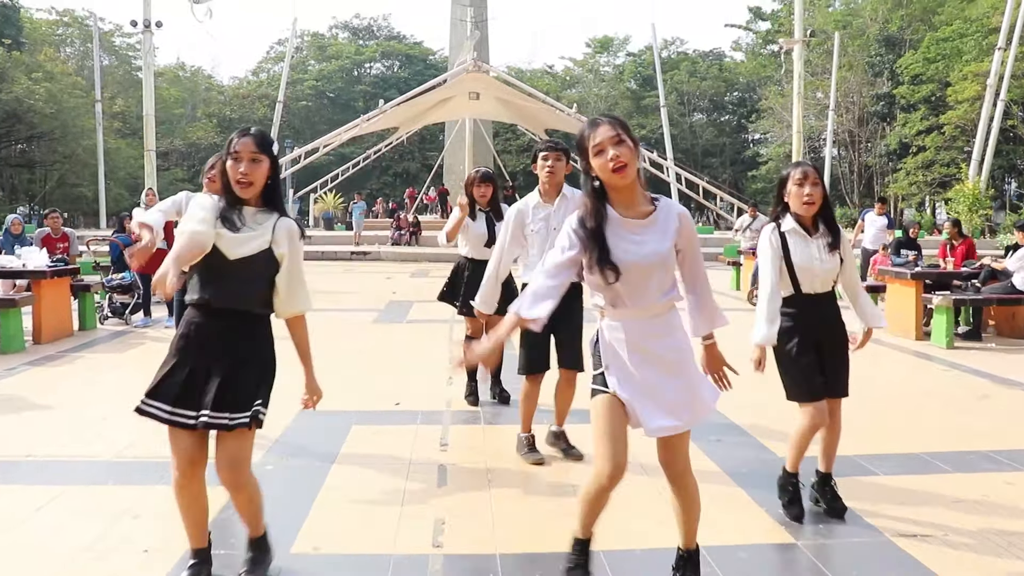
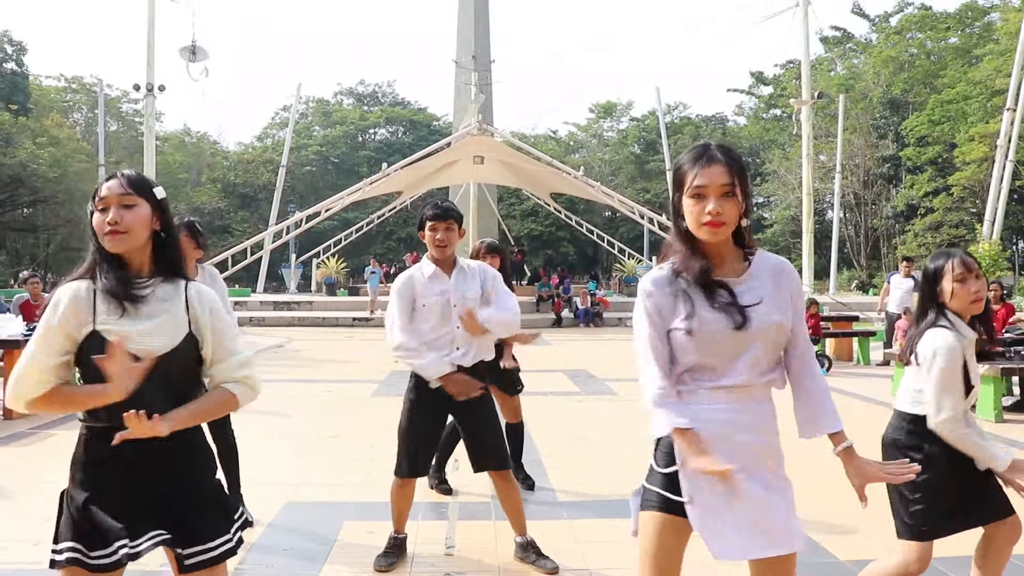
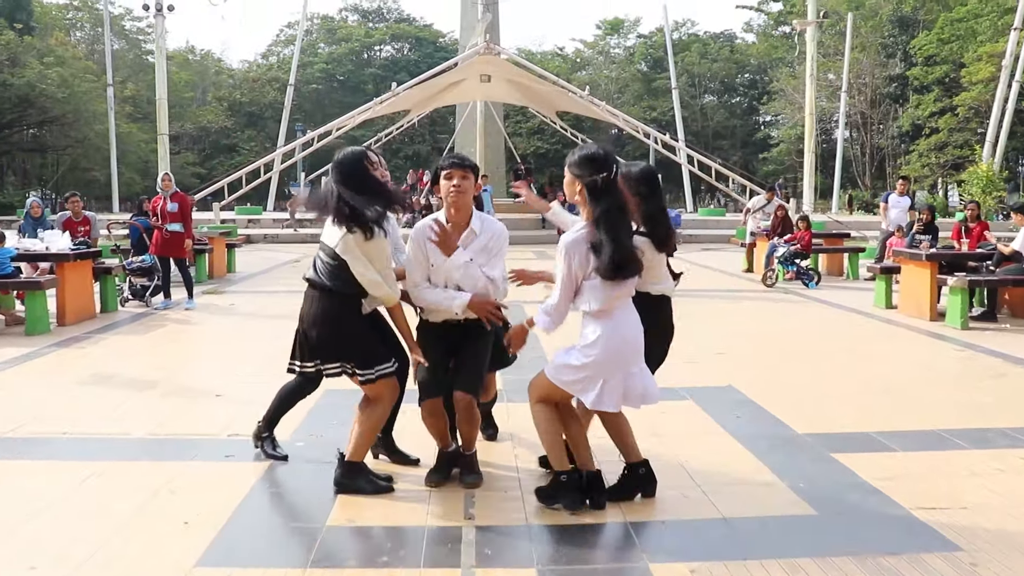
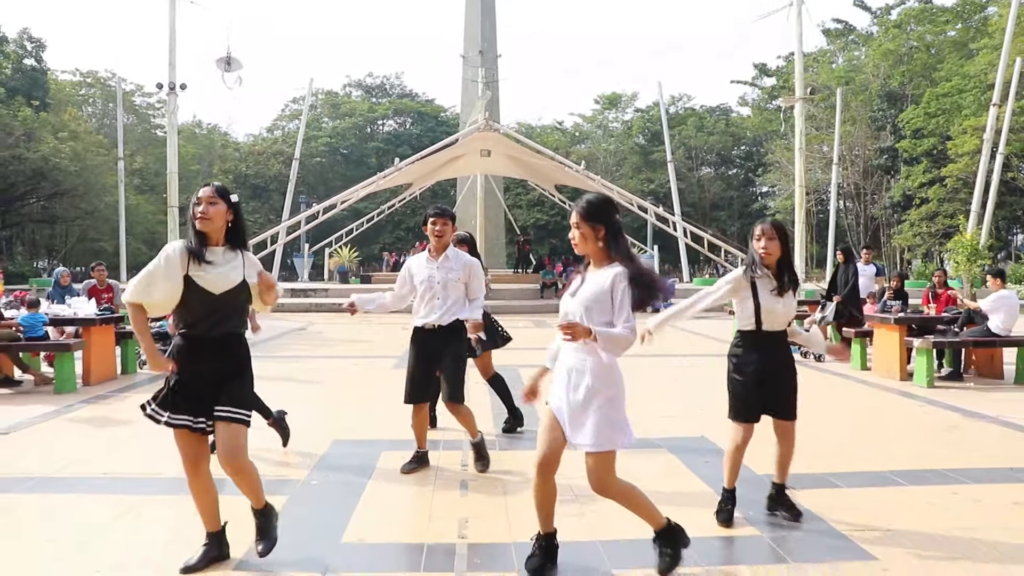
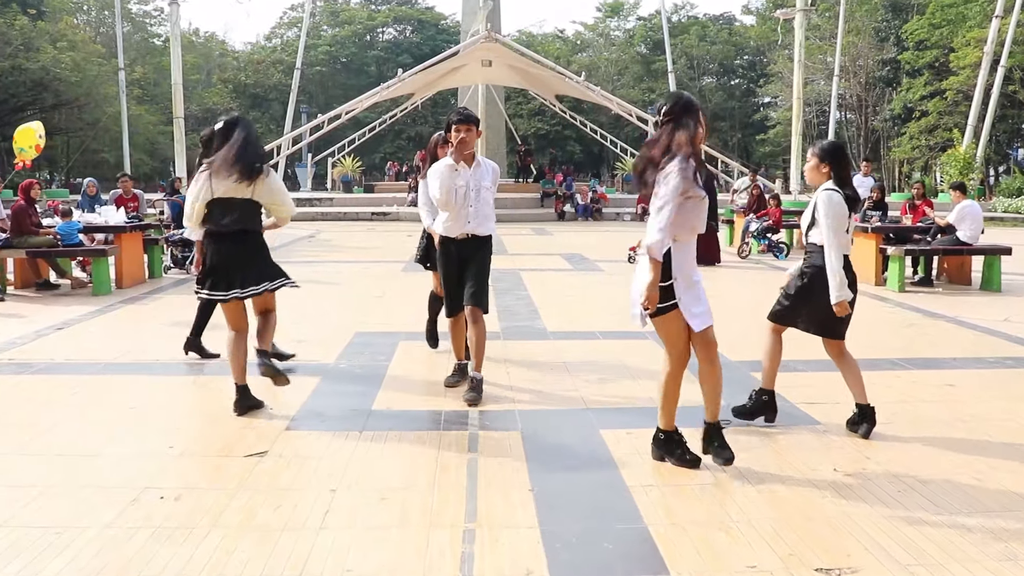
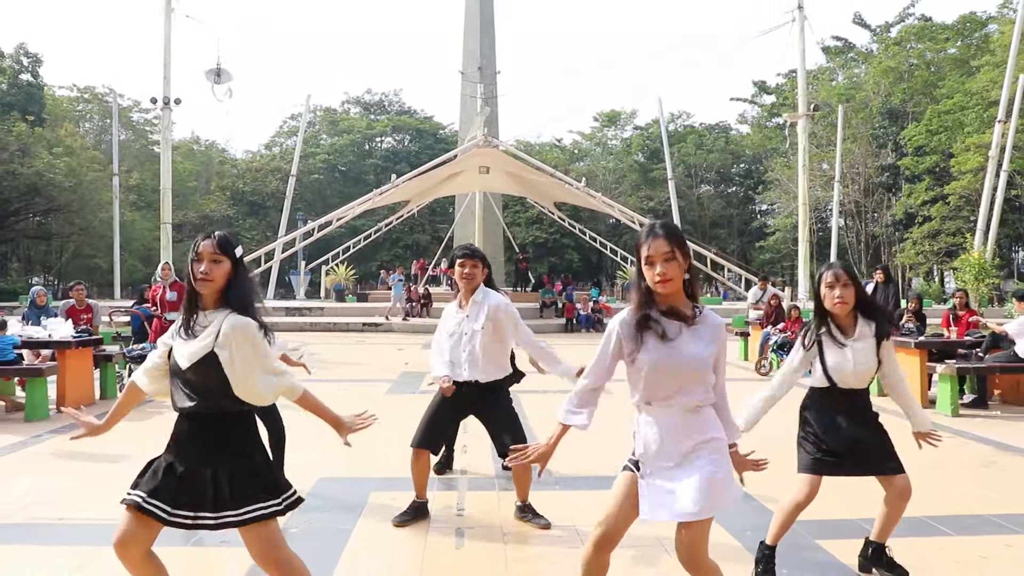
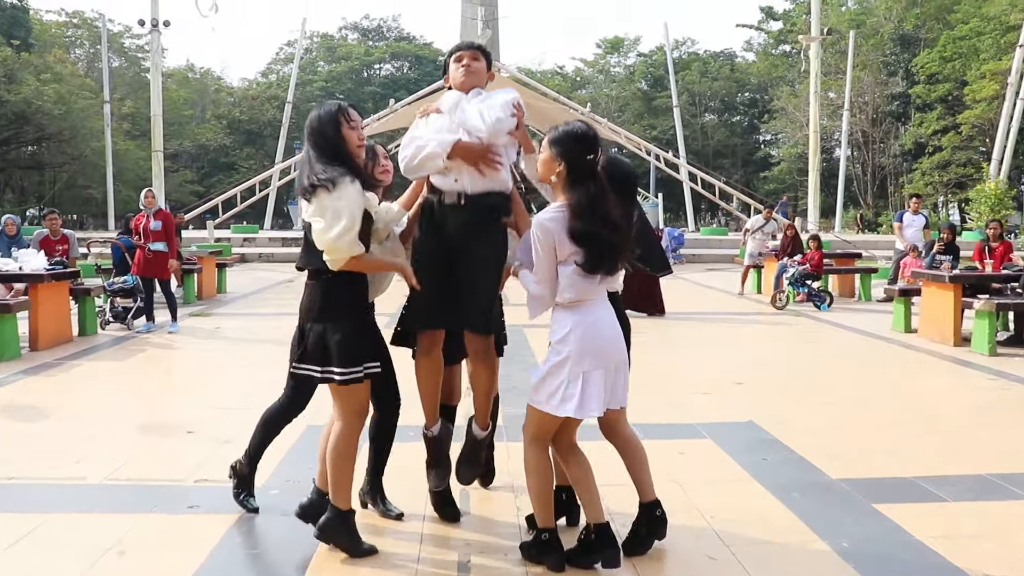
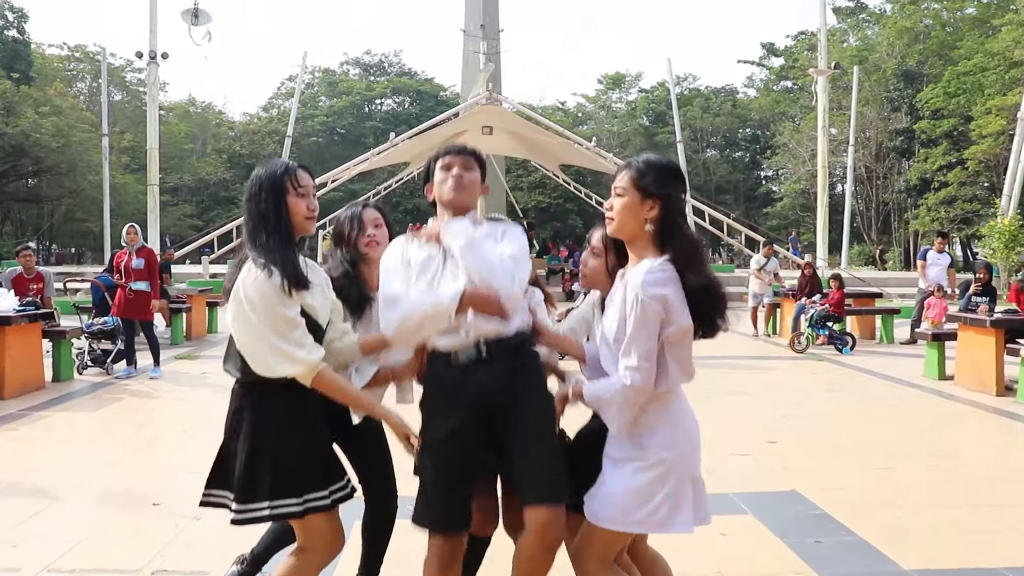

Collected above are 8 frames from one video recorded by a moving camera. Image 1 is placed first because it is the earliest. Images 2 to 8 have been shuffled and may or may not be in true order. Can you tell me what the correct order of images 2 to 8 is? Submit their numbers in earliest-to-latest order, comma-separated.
2, 6, 4, 5, 3, 7, 8
